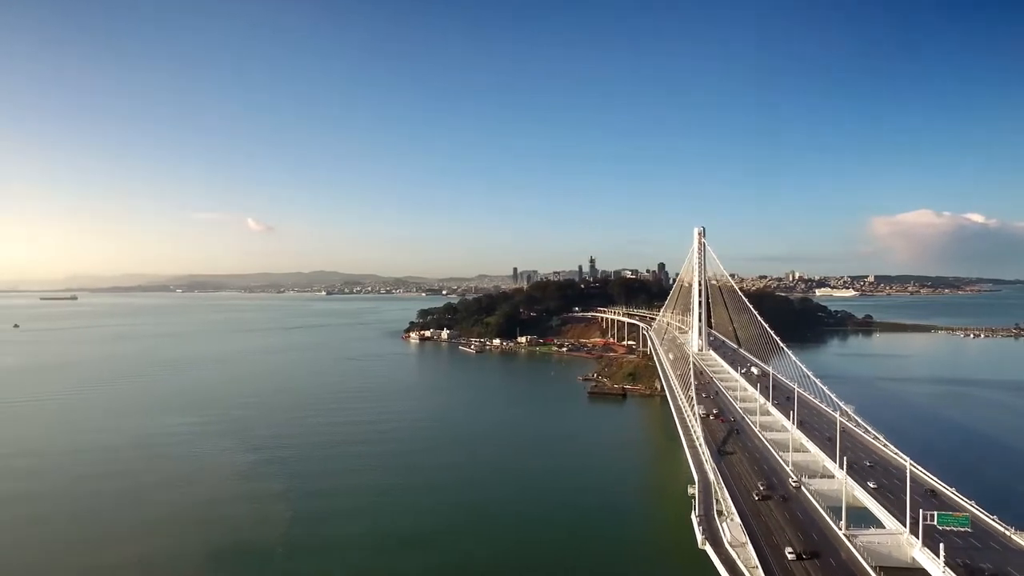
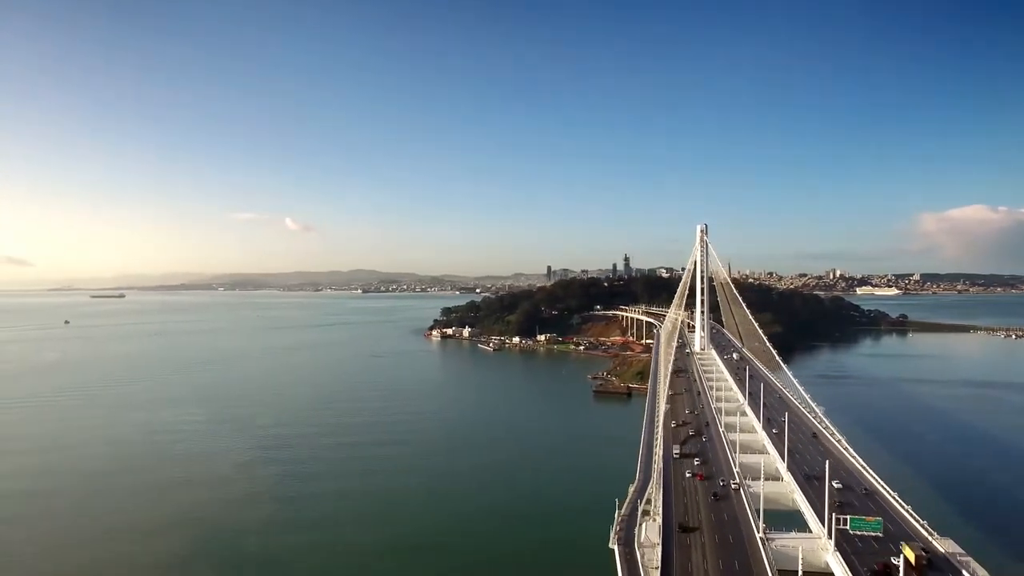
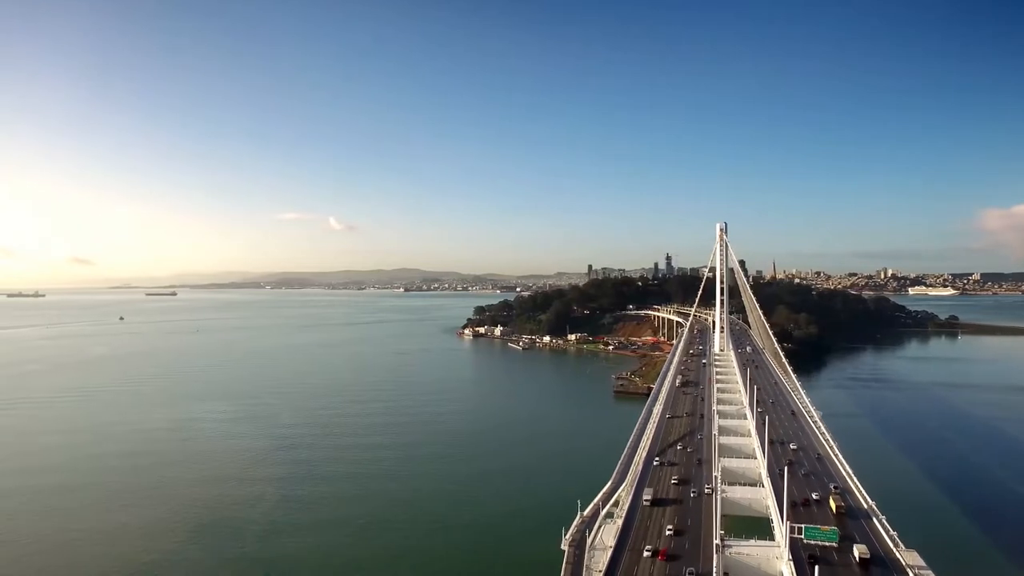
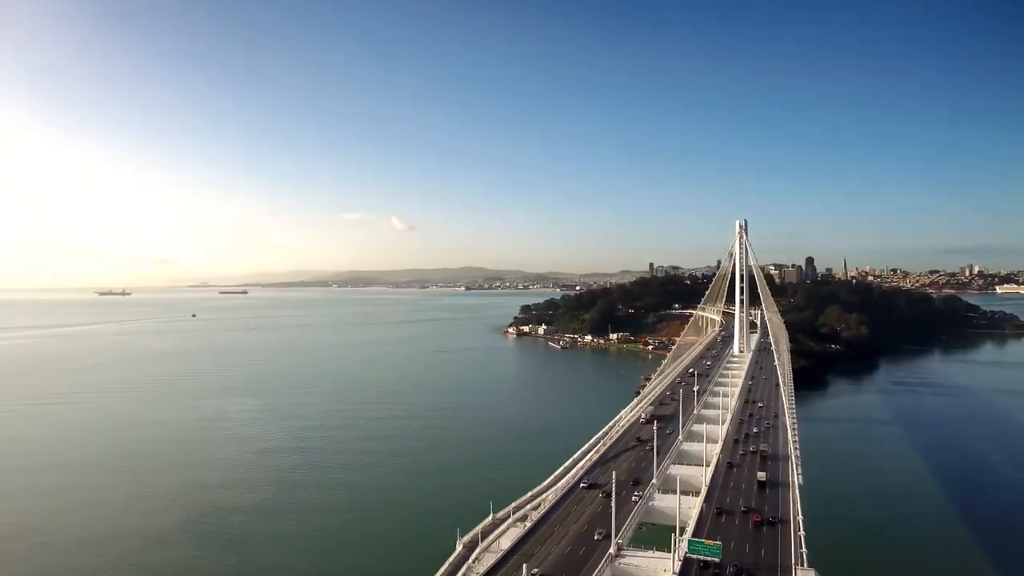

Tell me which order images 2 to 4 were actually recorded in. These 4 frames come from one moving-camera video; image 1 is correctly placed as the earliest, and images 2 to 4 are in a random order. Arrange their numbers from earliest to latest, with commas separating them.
2, 3, 4
